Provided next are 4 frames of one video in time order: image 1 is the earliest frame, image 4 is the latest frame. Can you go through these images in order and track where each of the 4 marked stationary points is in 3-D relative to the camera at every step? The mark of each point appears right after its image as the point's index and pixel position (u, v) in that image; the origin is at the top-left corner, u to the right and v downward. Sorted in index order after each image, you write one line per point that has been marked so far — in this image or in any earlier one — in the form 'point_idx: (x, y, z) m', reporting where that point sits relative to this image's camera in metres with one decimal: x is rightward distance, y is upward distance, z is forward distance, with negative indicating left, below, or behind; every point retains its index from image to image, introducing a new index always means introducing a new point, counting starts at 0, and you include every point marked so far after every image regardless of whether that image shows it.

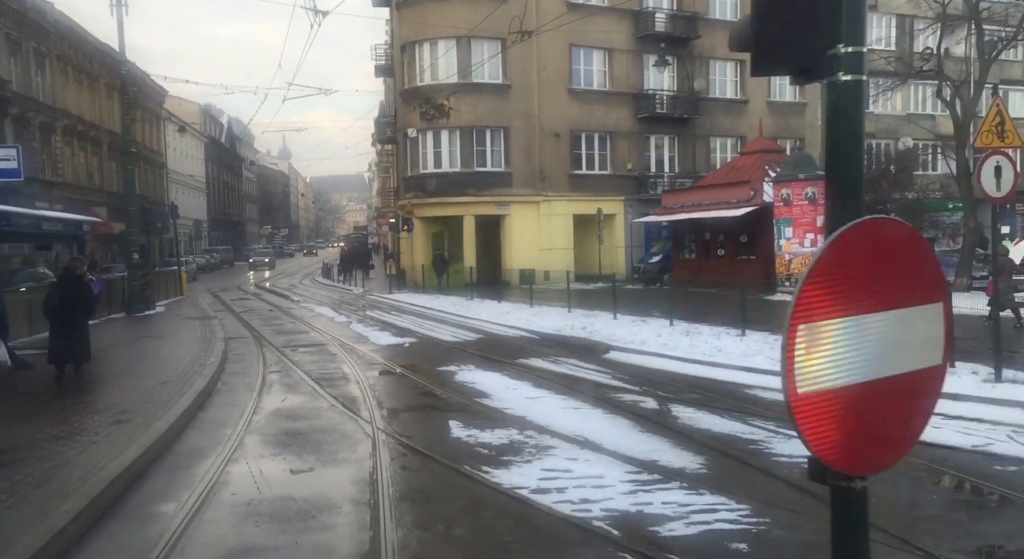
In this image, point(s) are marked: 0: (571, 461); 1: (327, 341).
0: (+0.6, -1.7, +6.6) m
1: (-3.9, -1.3, +14.5) m
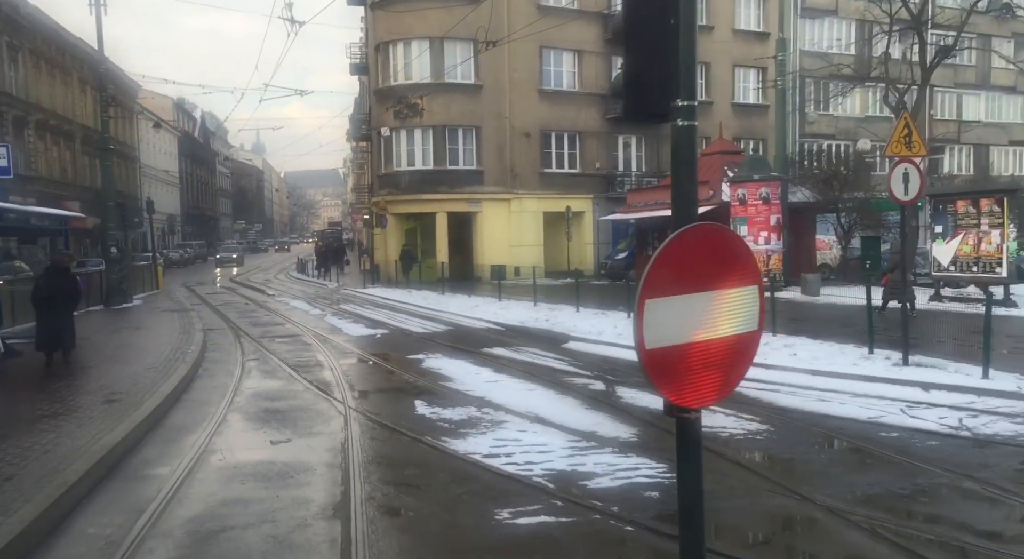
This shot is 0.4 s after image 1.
0: (+0.1, -1.6, +7.4) m
1: (-4.6, -1.2, +15.2) m
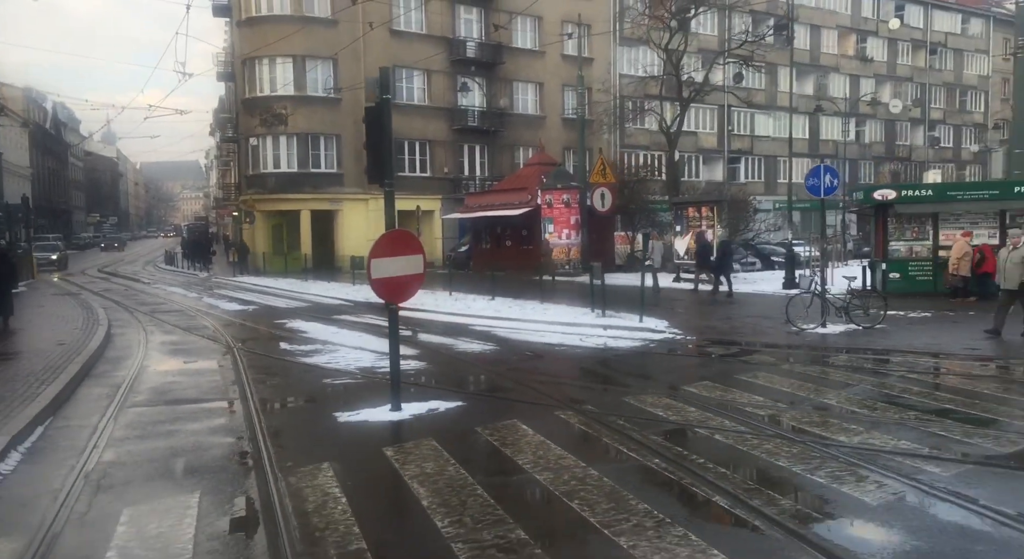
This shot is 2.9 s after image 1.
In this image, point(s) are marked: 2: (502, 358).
0: (-2.9, -1.3, +12.1) m
1: (-9.0, -0.8, +18.8) m
2: (-0.2, -1.3, +11.8) m
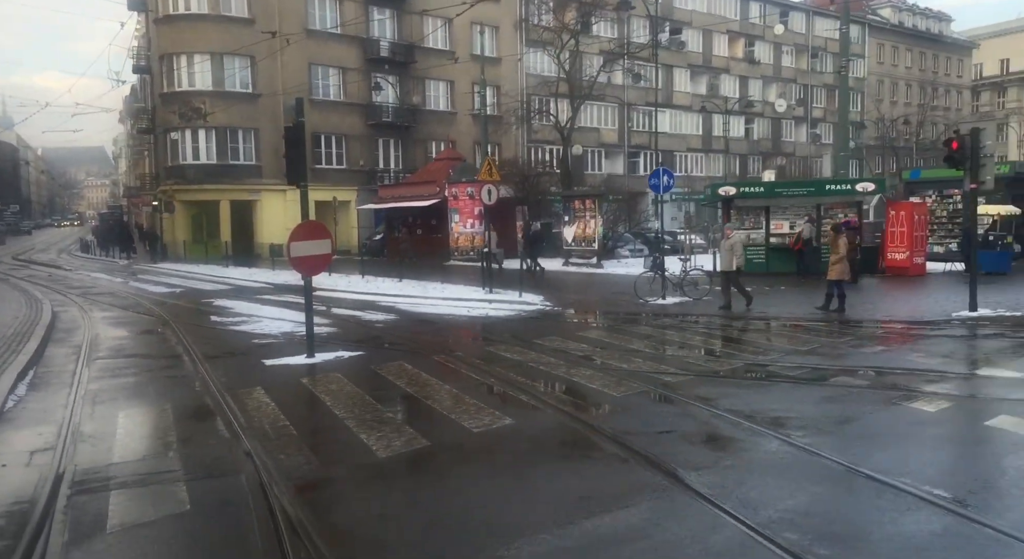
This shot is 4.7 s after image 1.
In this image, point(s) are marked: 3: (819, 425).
0: (-5.1, -0.9, +14.5) m
1: (-11.9, -0.4, +20.5) m
2: (-2.4, -0.9, +14.5) m
3: (+3.2, -1.5, +7.3) m
